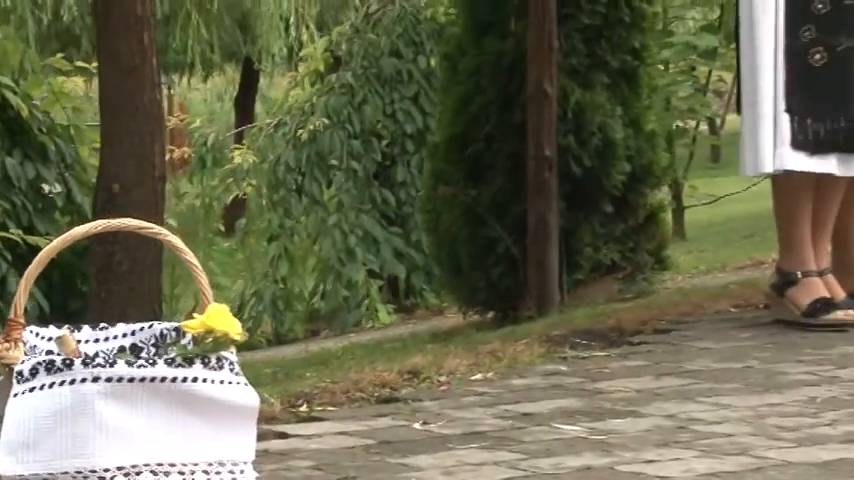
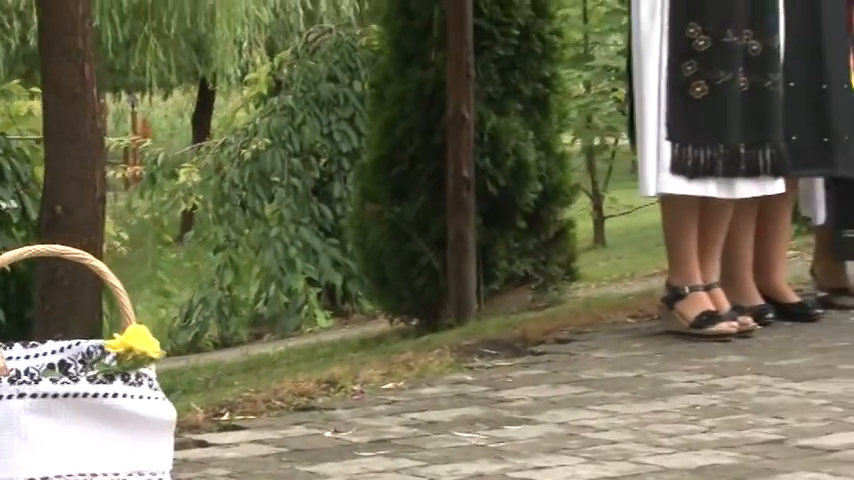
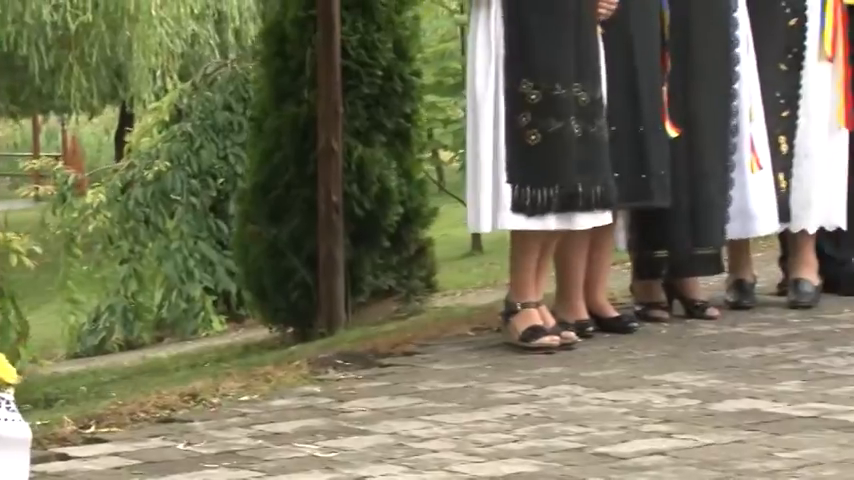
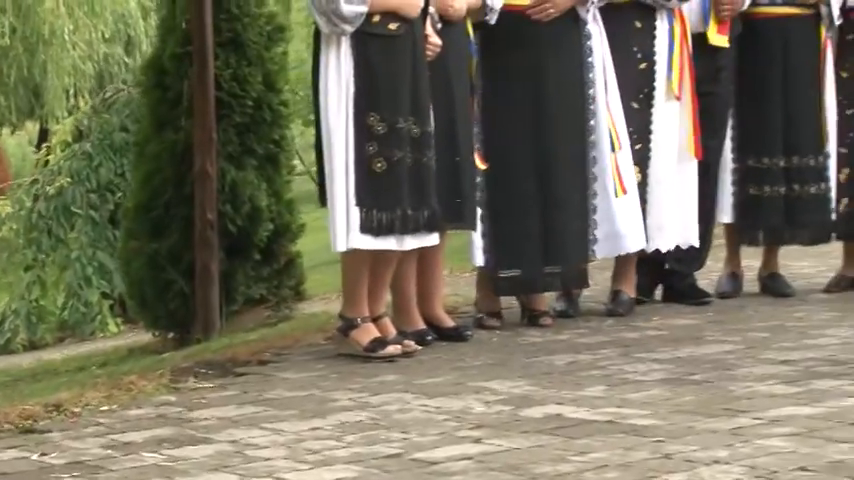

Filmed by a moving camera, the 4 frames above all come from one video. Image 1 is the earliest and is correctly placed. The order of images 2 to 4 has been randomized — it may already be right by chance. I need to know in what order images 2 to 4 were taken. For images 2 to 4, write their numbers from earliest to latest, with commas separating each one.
2, 3, 4
